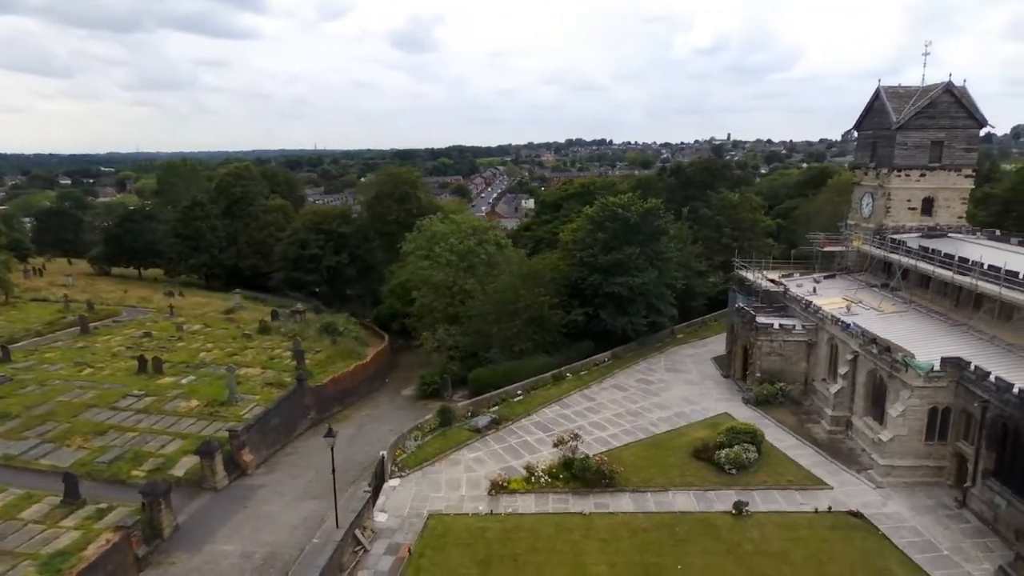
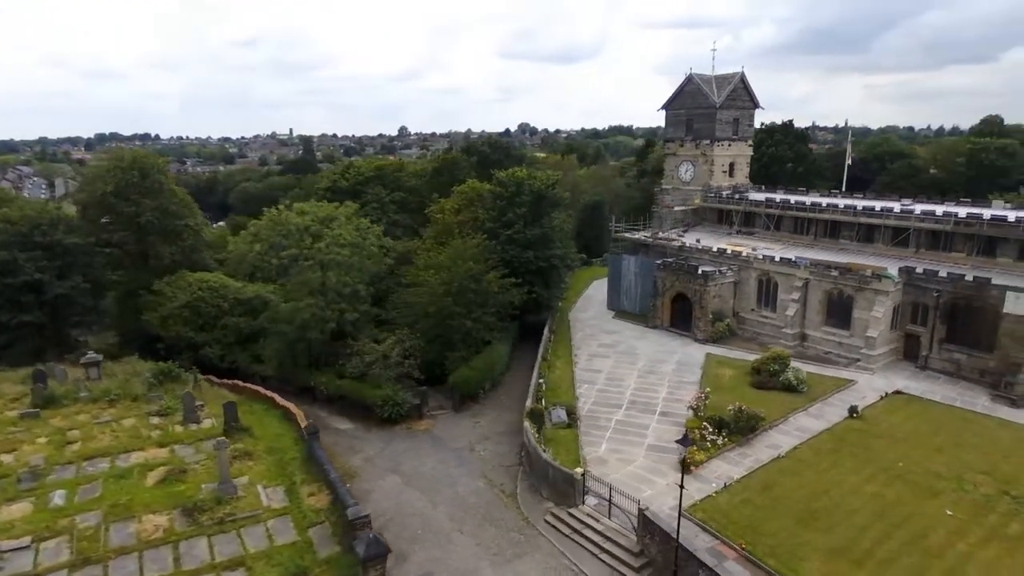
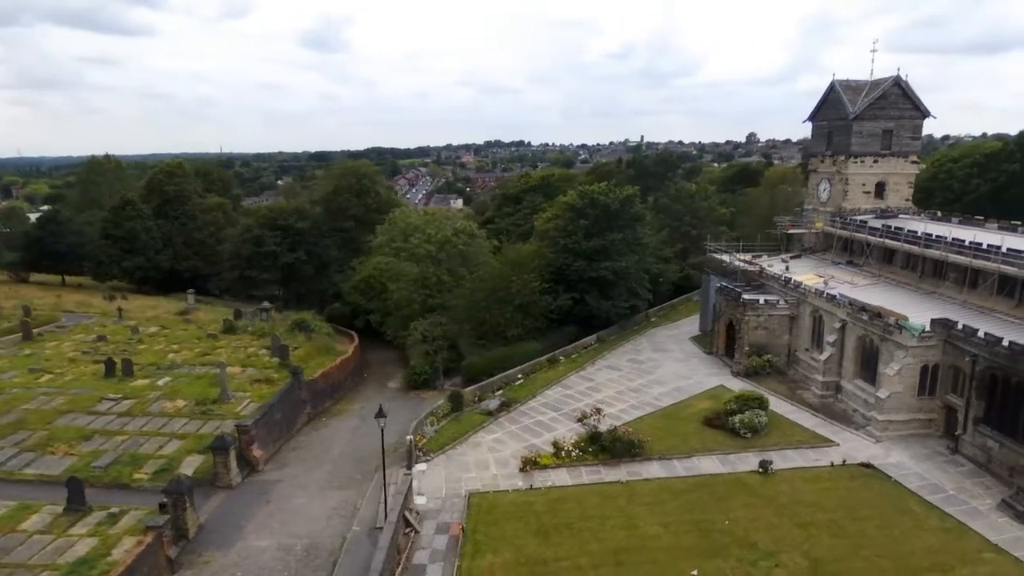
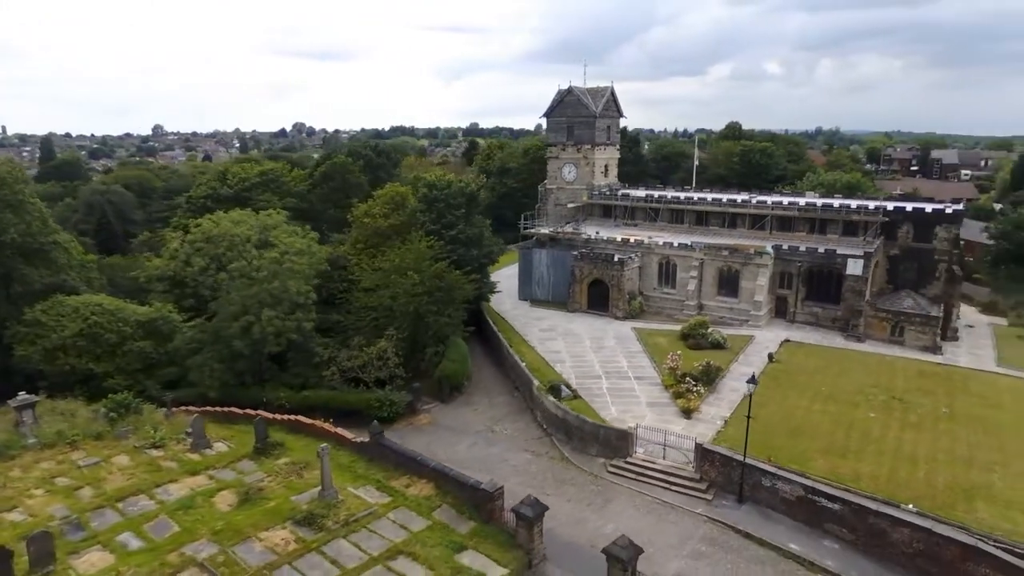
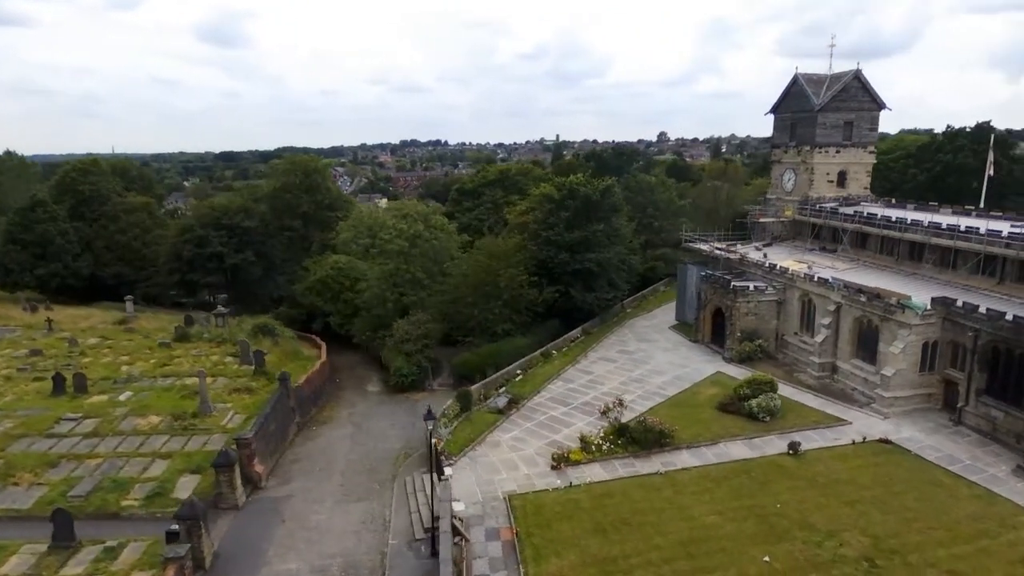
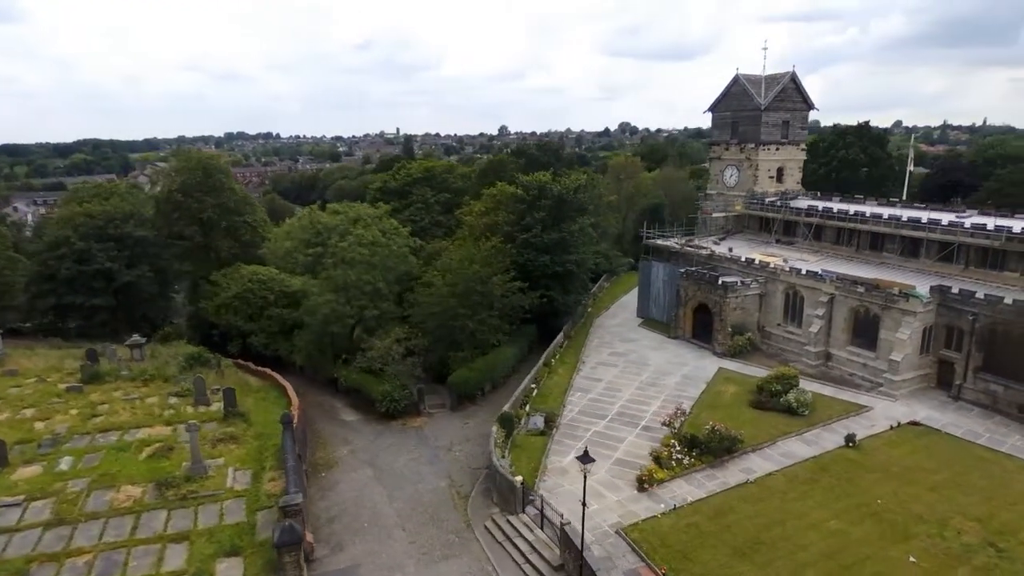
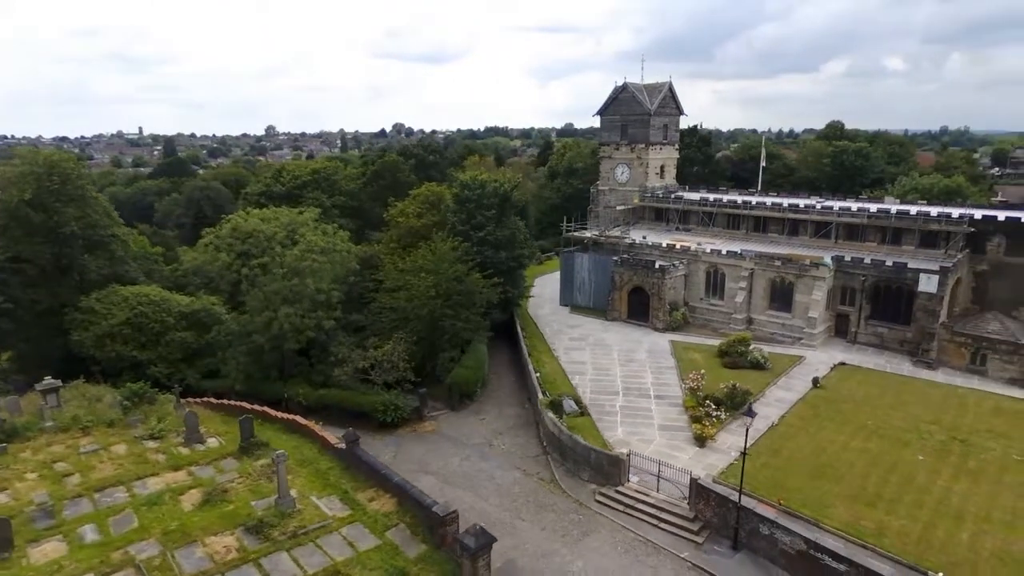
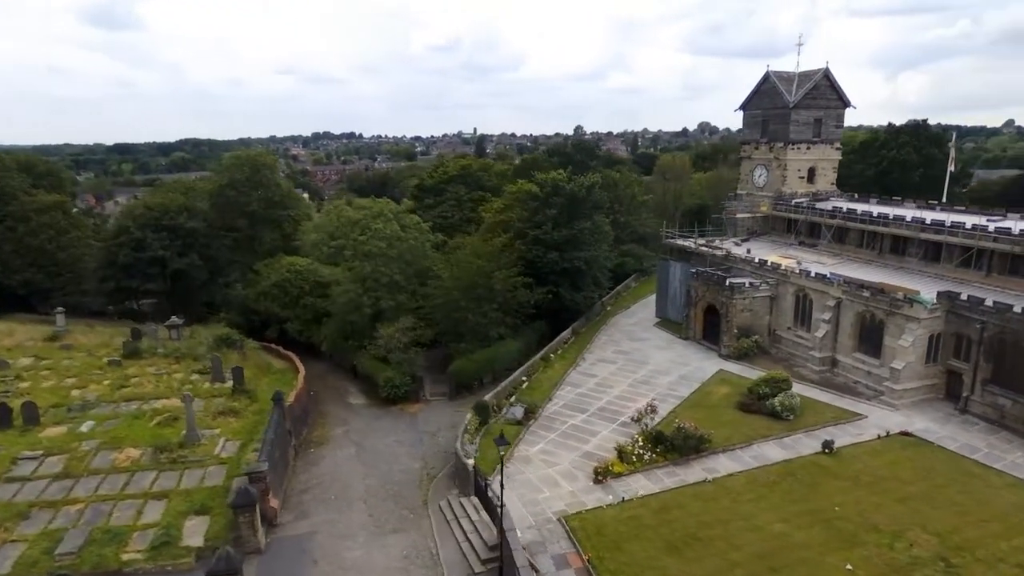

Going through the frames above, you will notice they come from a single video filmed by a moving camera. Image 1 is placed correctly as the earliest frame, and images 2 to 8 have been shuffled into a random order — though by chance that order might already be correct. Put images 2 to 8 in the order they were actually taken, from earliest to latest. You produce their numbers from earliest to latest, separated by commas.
3, 5, 8, 6, 2, 7, 4
